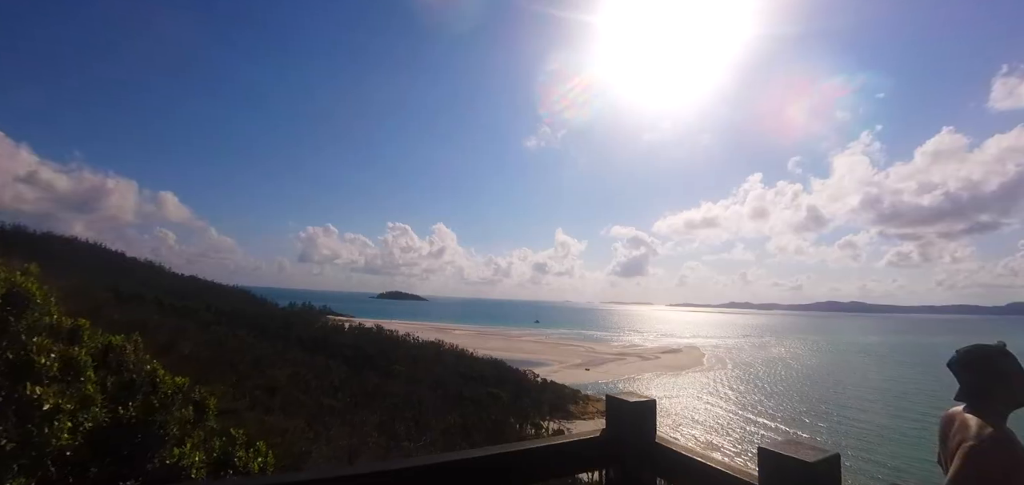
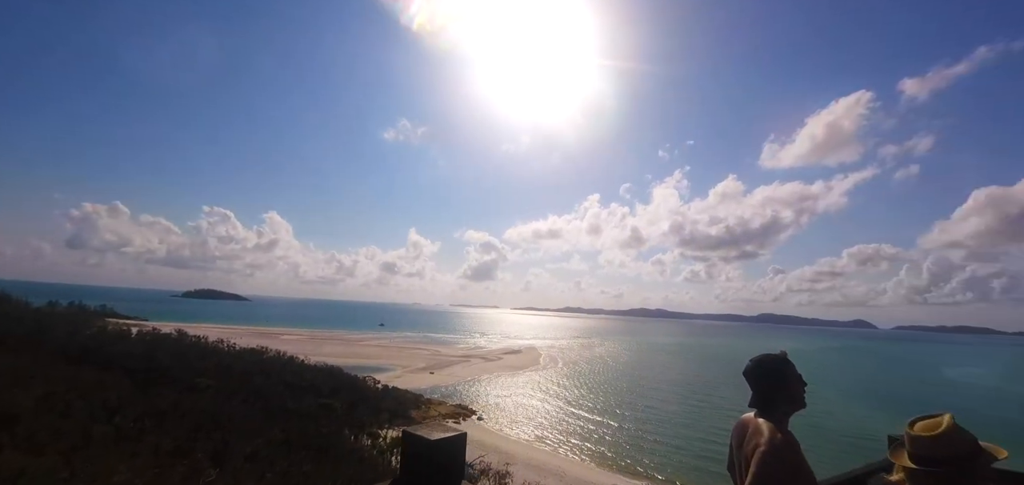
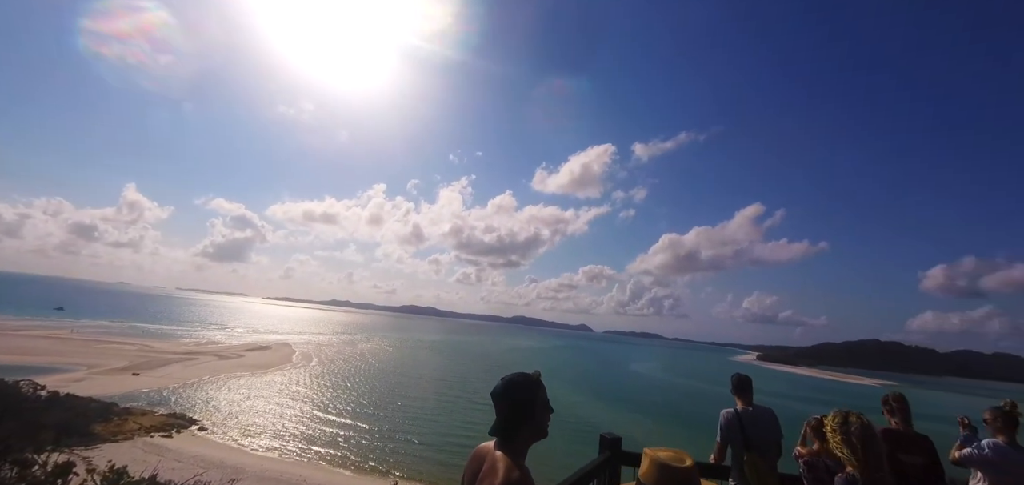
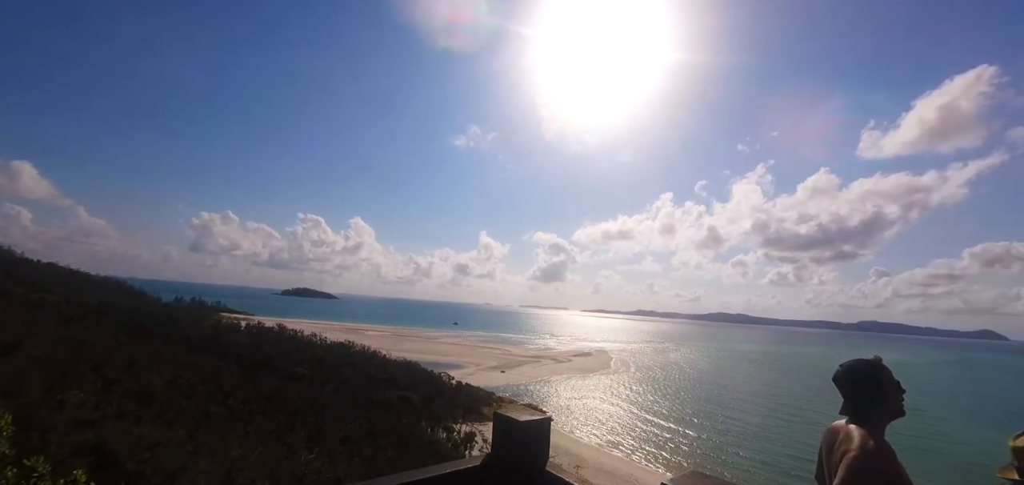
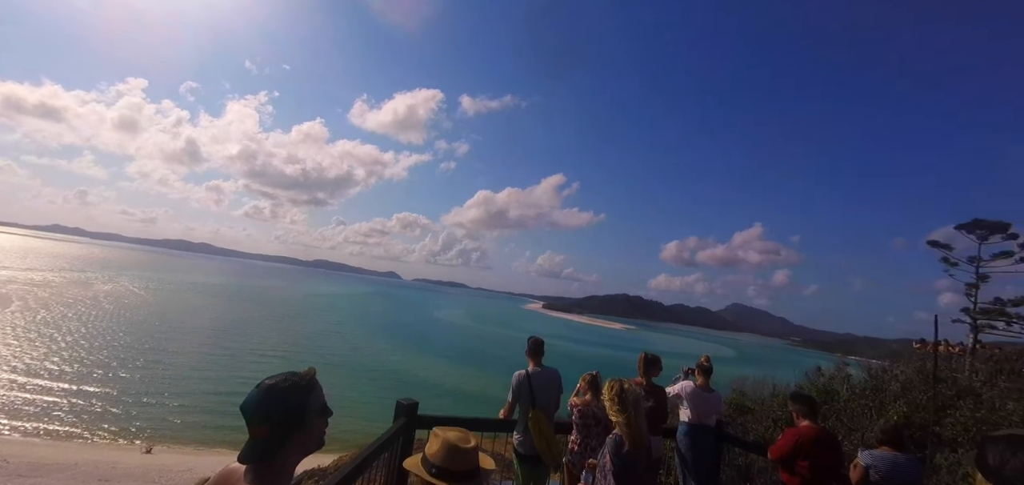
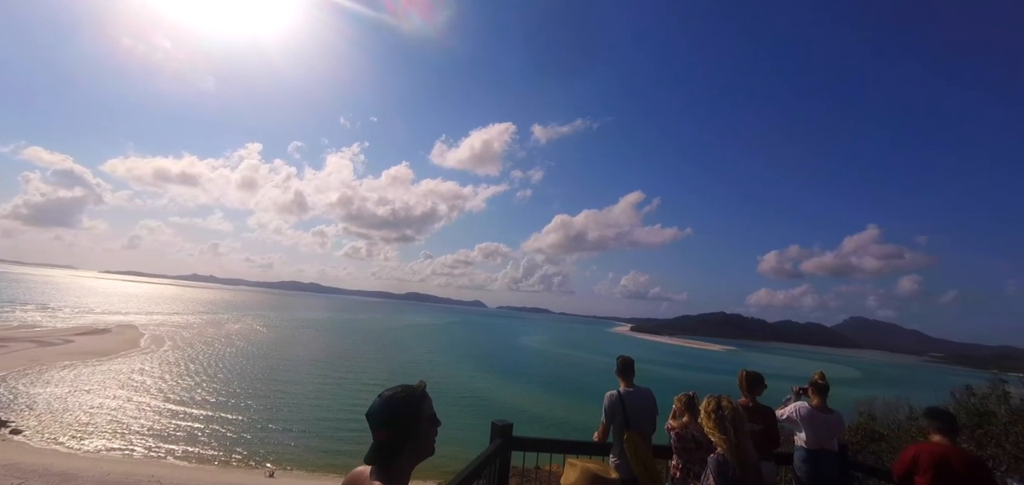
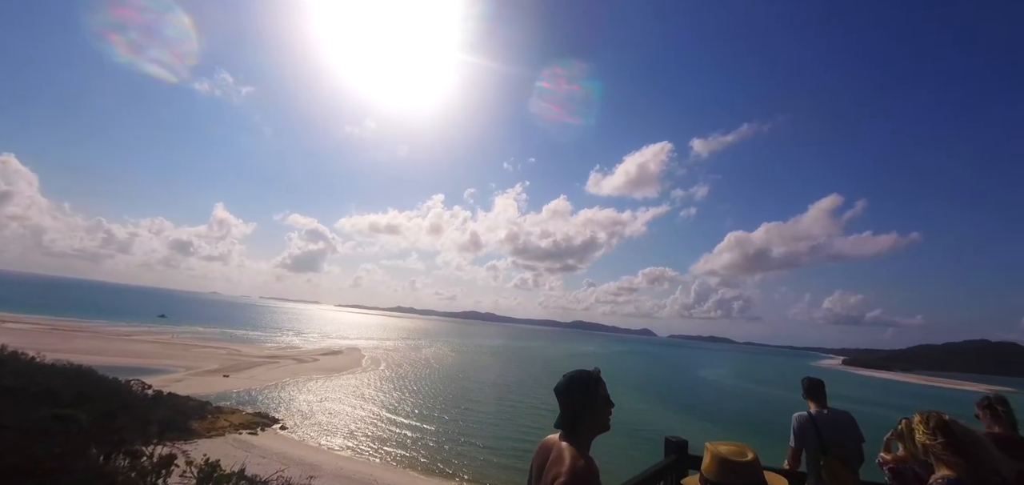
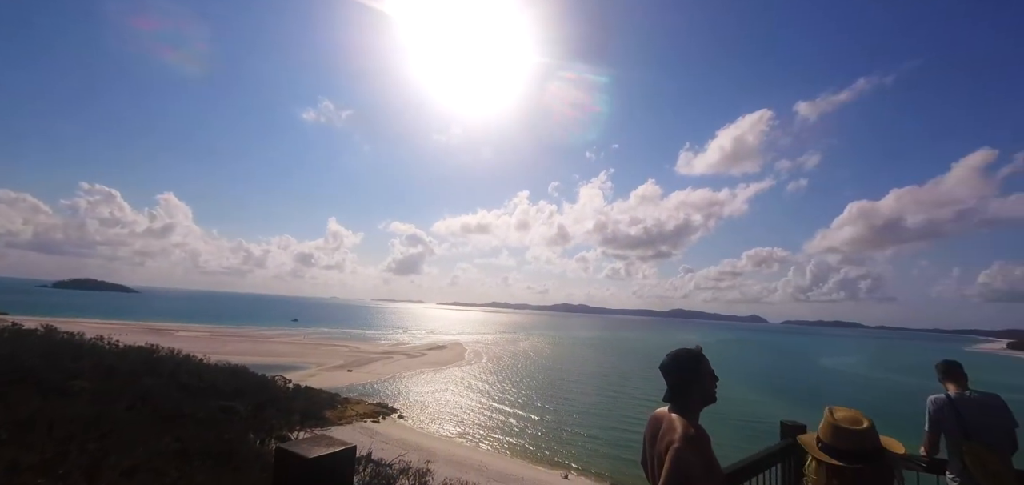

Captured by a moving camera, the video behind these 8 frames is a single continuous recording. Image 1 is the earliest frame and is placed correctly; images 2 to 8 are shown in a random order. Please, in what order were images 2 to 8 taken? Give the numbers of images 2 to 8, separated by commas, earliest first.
4, 2, 8, 7, 3, 6, 5
